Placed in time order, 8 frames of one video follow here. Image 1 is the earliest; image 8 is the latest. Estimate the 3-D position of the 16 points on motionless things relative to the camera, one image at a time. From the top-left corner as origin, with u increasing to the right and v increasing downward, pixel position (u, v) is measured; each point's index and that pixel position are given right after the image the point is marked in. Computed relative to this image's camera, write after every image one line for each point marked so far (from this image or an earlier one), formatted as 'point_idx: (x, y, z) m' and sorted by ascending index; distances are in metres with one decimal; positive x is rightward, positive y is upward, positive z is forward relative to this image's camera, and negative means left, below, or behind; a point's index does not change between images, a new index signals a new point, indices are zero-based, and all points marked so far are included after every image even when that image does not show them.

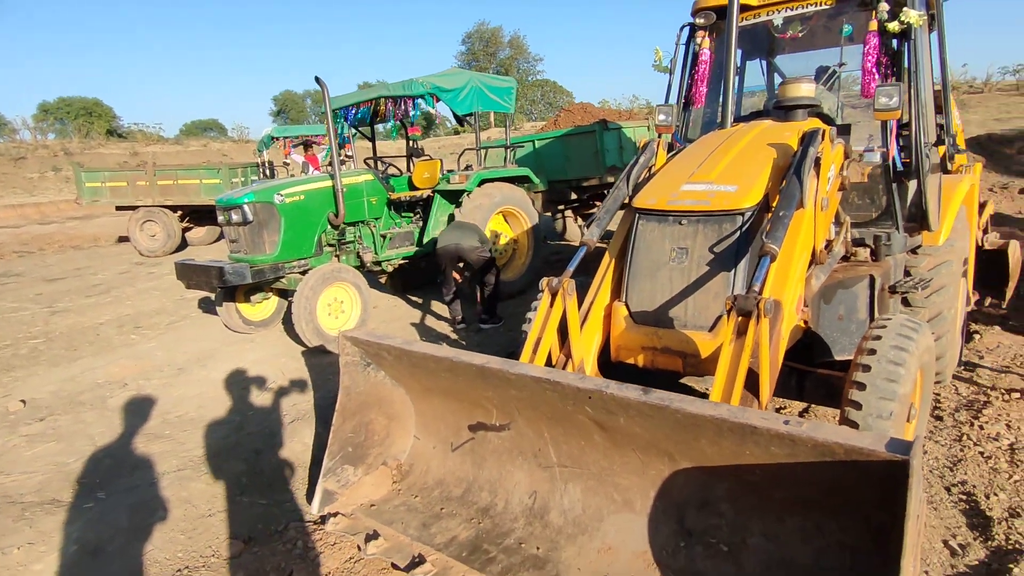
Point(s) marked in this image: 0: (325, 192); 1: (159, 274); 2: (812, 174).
0: (-1.5, +0.8, +5.4) m
1: (-5.3, +0.2, +9.8) m
2: (+1.4, +0.6, +3.1) m
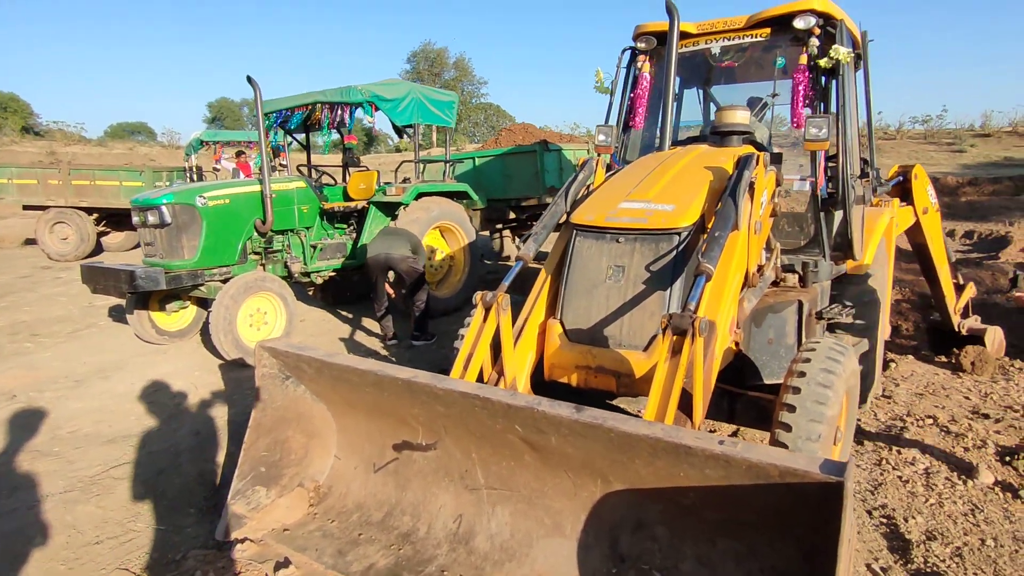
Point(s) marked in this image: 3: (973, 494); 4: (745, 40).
0: (-2.0, +0.7, +5.1) m
1: (-6.2, +0.1, +9.2) m
2: (+1.1, +0.4, +3.2) m
3: (+2.5, -1.1, +3.5) m
4: (+1.5, +1.6, +4.2) m
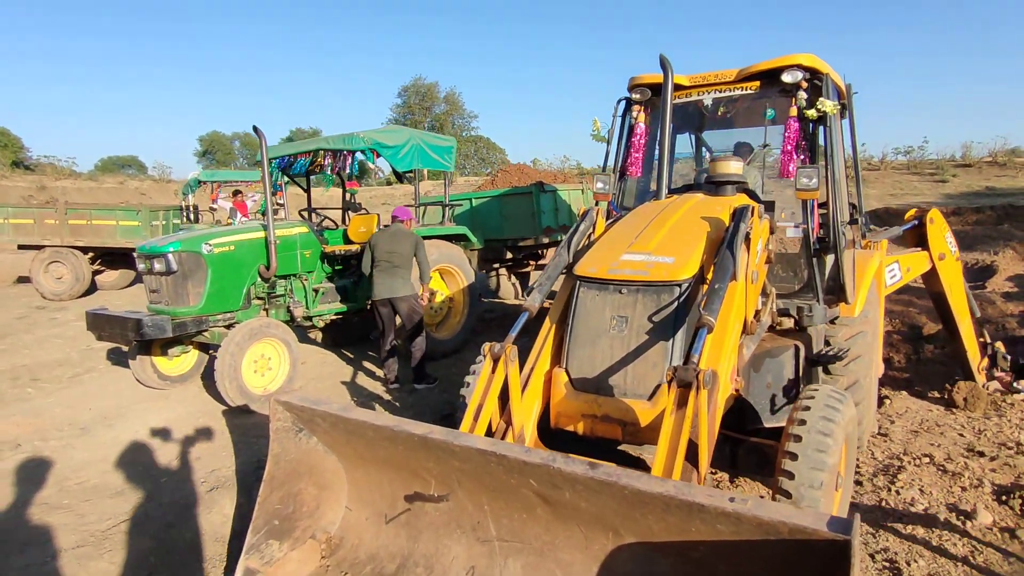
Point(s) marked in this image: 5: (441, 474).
0: (-2.0, +0.4, +5.2) m
1: (-6.3, -0.5, +9.2) m
2: (+1.2, +0.2, +3.3) m
3: (+2.5, -1.4, +3.6) m
4: (+1.5, +1.3, +4.4) m
5: (-0.3, -0.8, +2.7) m
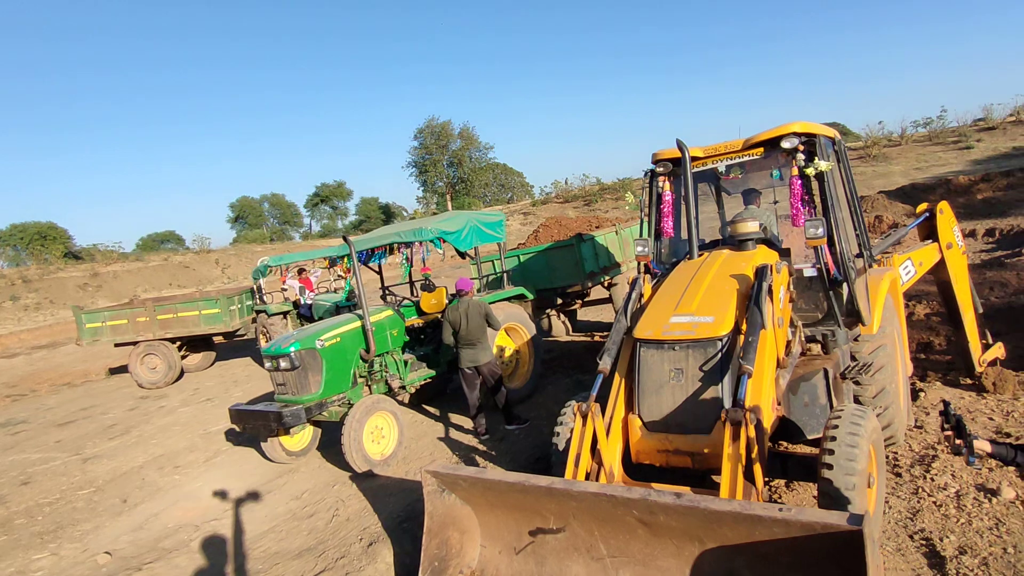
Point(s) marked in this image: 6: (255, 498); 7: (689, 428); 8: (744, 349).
0: (-1.5, -0.4, +6.2) m
1: (-5.4, -1.9, +10.3) m
2: (+1.6, -0.1, +4.1) m
3: (+3.2, -1.5, +4.3) m
4: (+1.8, +1.0, +5.2) m
5: (+0.3, -1.2, +3.5) m
6: (-2.2, -1.8, +5.7) m
7: (+1.1, -0.8, +3.9) m
8: (+1.4, -0.4, +3.8) m
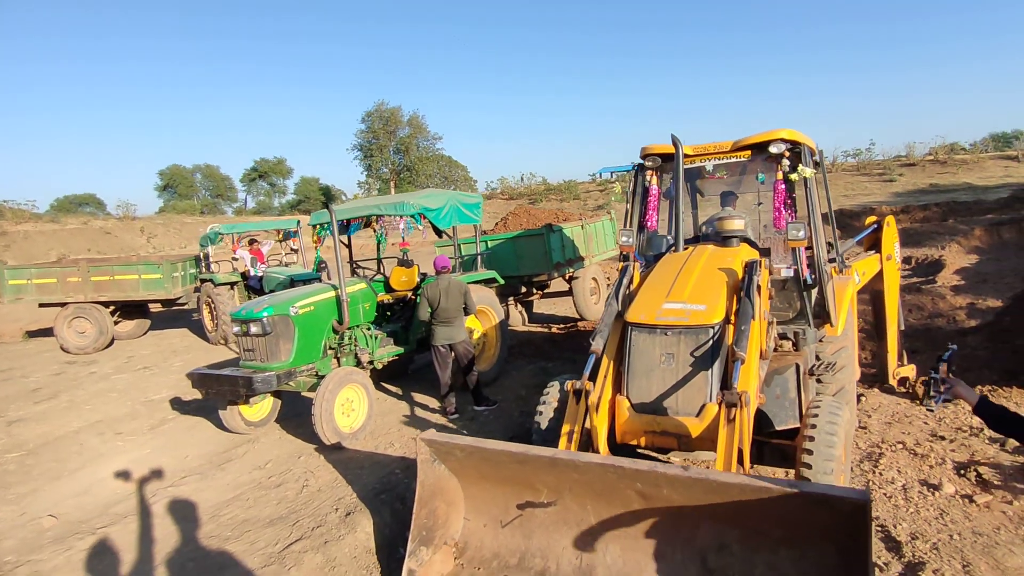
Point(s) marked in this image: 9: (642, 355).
0: (-1.7, -0.1, +6.0) m
1: (-6.1, -1.3, +9.7) m
2: (+1.6, 0.0, +4.3) m
3: (+3.0, -1.5, +4.6) m
4: (+1.8, +1.1, +5.4) m
5: (+0.2, -1.1, +3.6) m
6: (-2.5, -1.5, +5.5) m
7: (+1.0, -0.8, +4.1) m
8: (+1.4, -0.3, +4.0) m
9: (+0.8, -0.4, +4.2) m
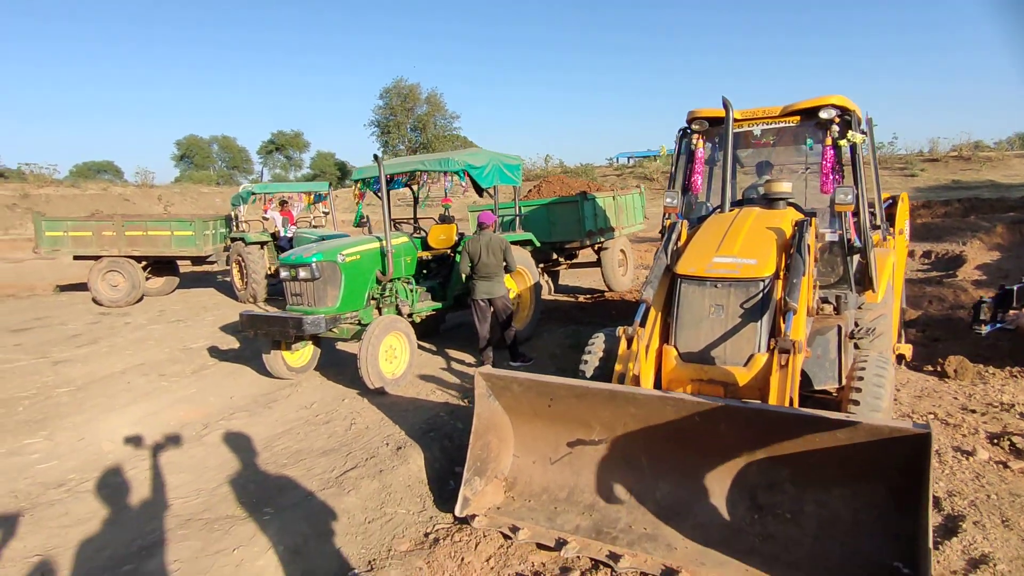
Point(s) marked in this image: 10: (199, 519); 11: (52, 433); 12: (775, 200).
0: (-1.3, +0.3, +6.1) m
1: (-5.7, -0.6, +9.9) m
2: (+2.0, +0.2, +4.3) m
3: (+3.3, -1.3, +4.7) m
4: (+2.2, +1.4, +5.5) m
5: (+0.5, -0.7, +3.7) m
6: (-2.2, -1.0, +5.6) m
7: (+1.3, -0.5, +4.2) m
8: (+1.7, 0.0, +4.1) m
9: (+1.2, -0.1, +4.3) m
10: (-1.8, -1.3, +3.8) m
11: (-3.7, -1.2, +5.2) m
12: (+2.0, +0.7, +5.1) m
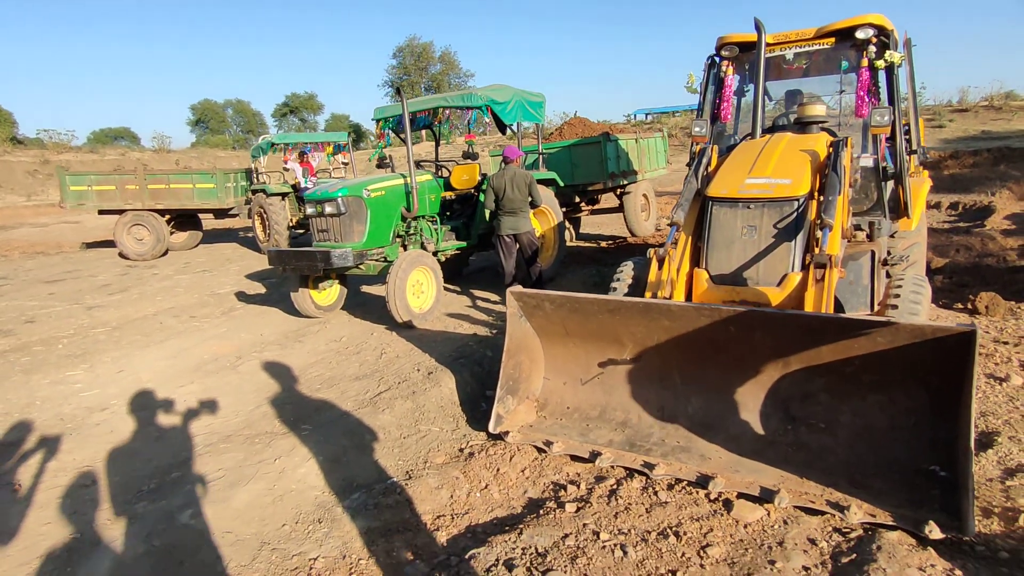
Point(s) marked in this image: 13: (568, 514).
0: (-1.1, +0.9, +6.1) m
1: (-5.4, +0.2, +10.1) m
2: (+2.1, +0.8, +4.3) m
3: (+3.6, -0.7, +4.7) m
4: (+2.4, +1.9, +5.3) m
5: (+0.7, -0.3, +3.7) m
6: (-1.9, -0.5, +5.7) m
7: (+1.5, 0.0, +4.1) m
8: (+1.9, +0.5, +4.0) m
9: (+1.4, +0.4, +4.3) m
10: (-1.6, -0.9, +3.9) m
11: (-3.4, -0.6, +5.3) m
12: (+2.2, +1.2, +5.0) m
13: (+0.3, -1.0, +3.0) m
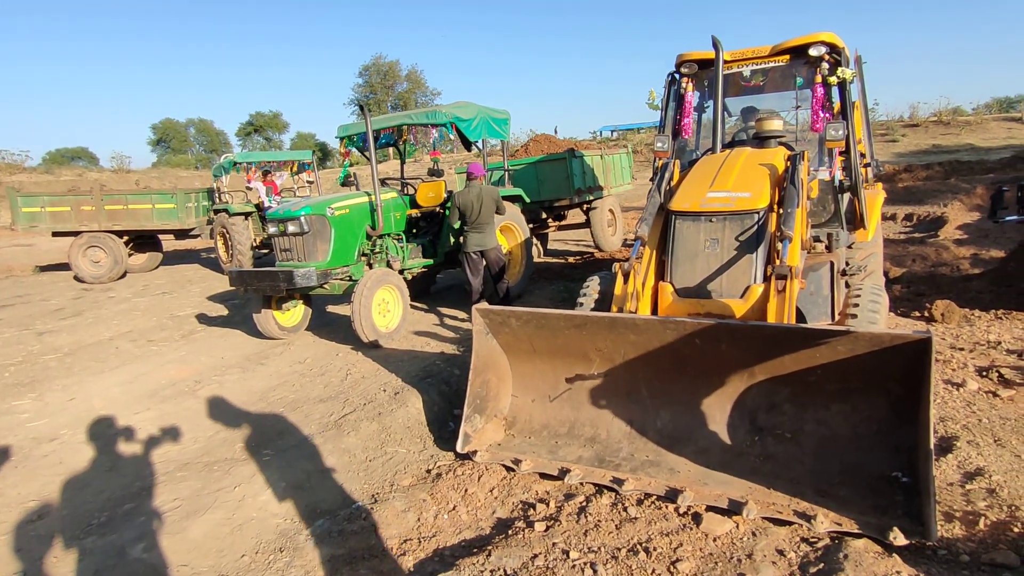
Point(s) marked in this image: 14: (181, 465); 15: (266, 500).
0: (-1.4, +0.7, +6.0) m
1: (-5.8, -0.2, +9.8) m
2: (+1.9, +0.7, +4.3) m
3: (+3.3, -0.8, +4.8) m
4: (+2.1, +1.8, +5.4) m
5: (+0.5, -0.4, +3.7) m
6: (-2.2, -0.6, +5.6) m
7: (+1.3, 0.0, +4.2) m
8: (+1.7, +0.4, +4.1) m
9: (+1.1, +0.3, +4.3) m
10: (-1.8, -1.0, +3.7) m
11: (-3.7, -0.8, +5.1) m
12: (+2.0, +1.2, +5.1) m
13: (+0.1, -1.1, +3.0) m
14: (-1.9, -1.0, +3.8) m
15: (-1.3, -1.1, +3.3) m
